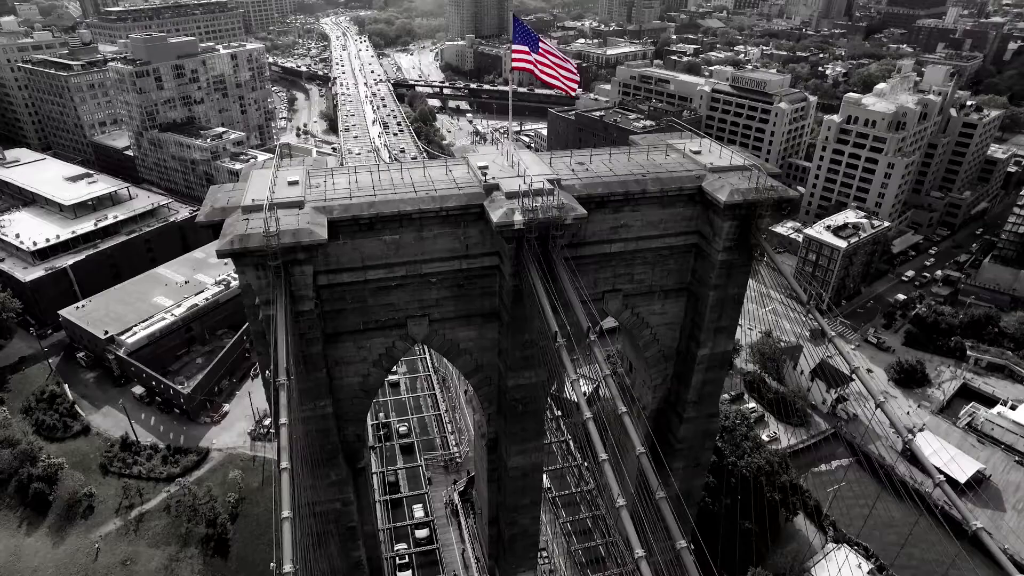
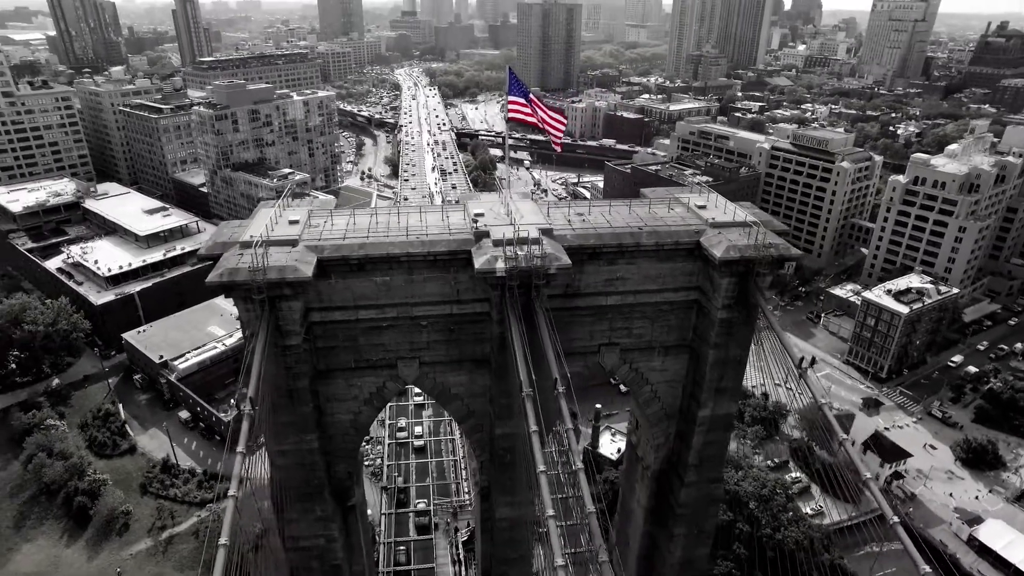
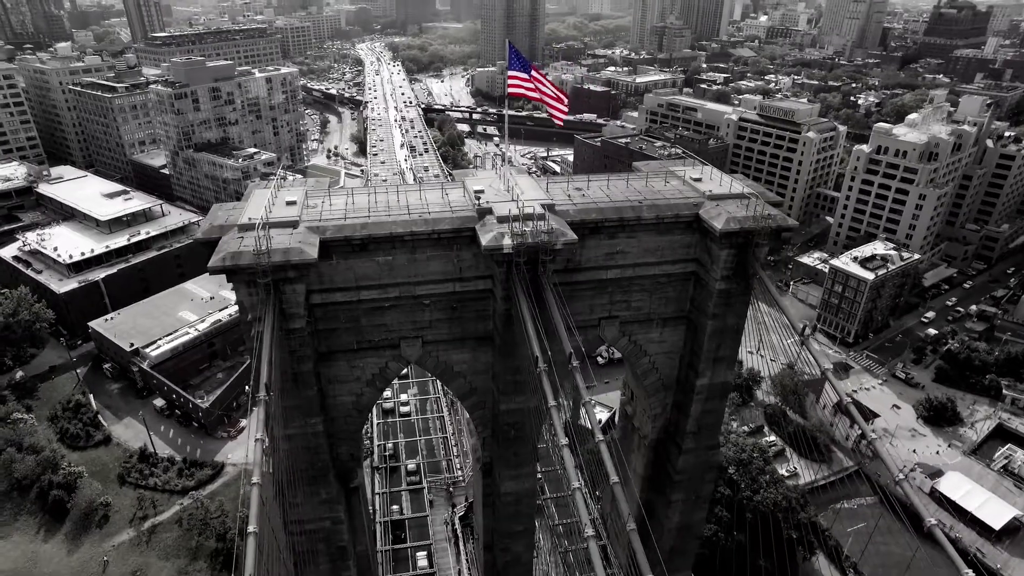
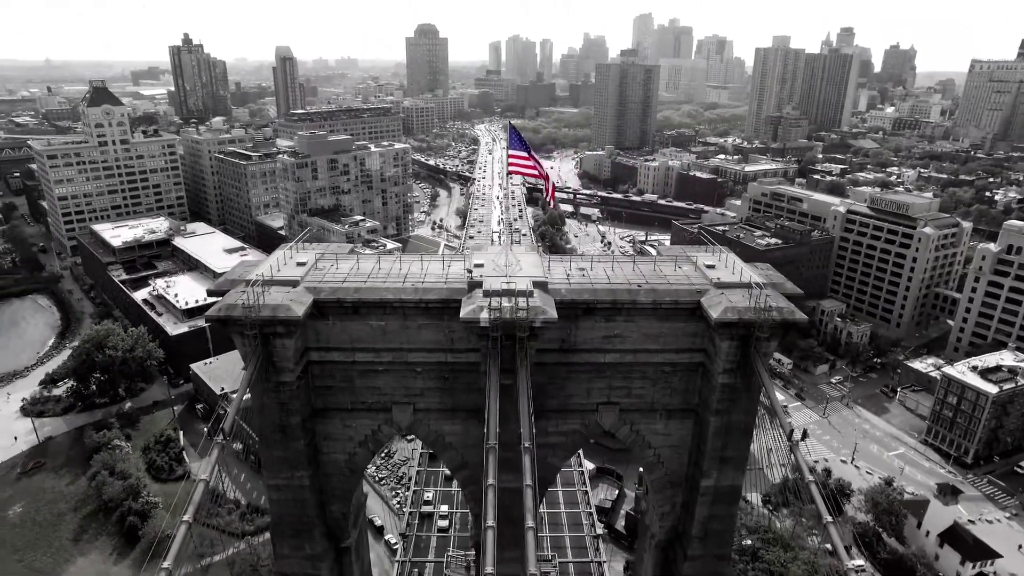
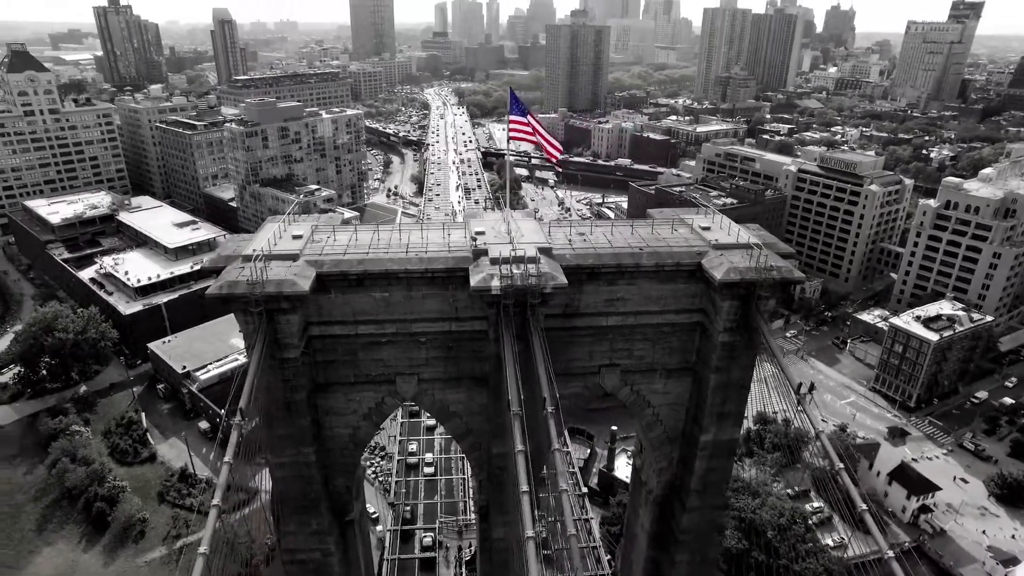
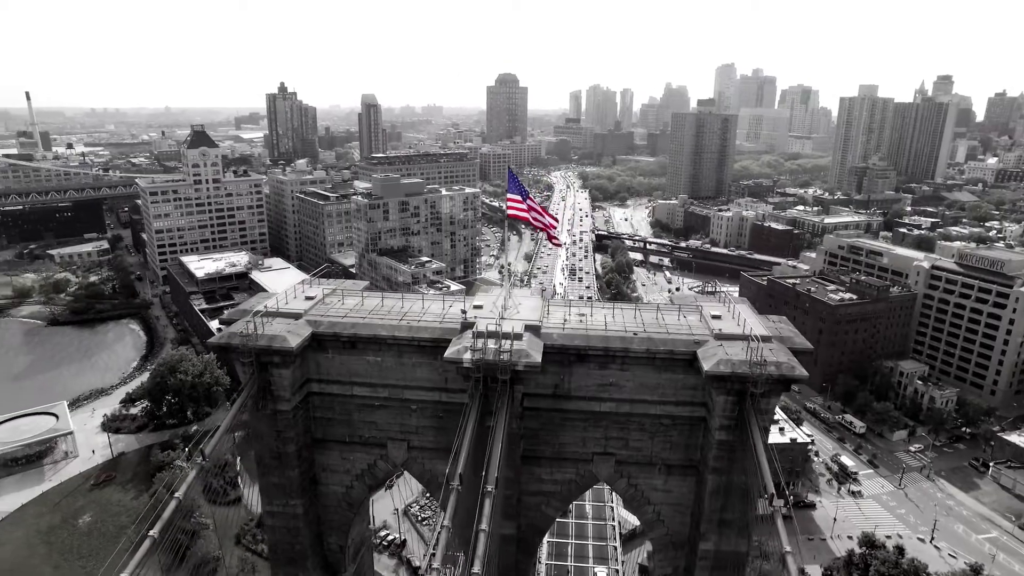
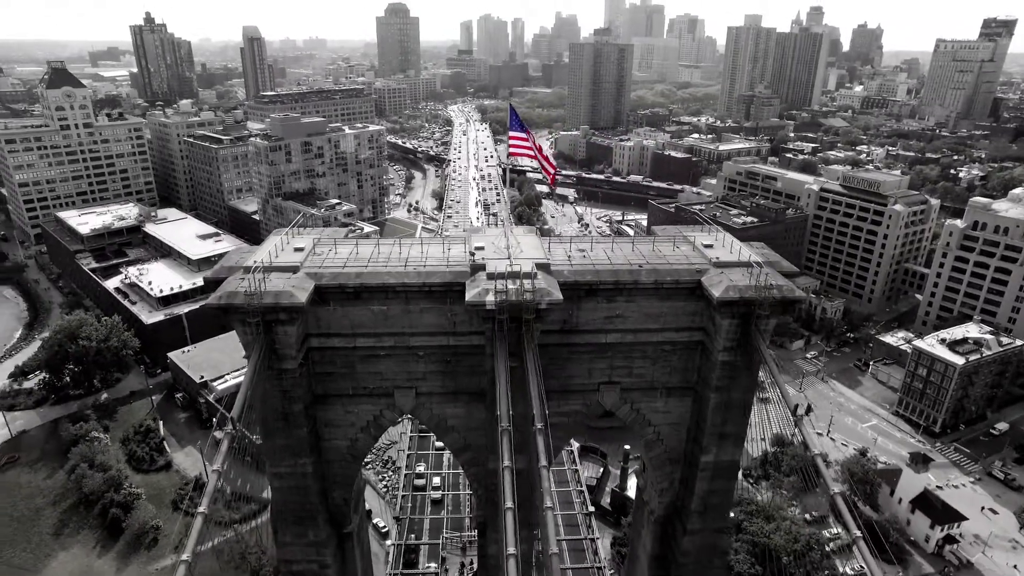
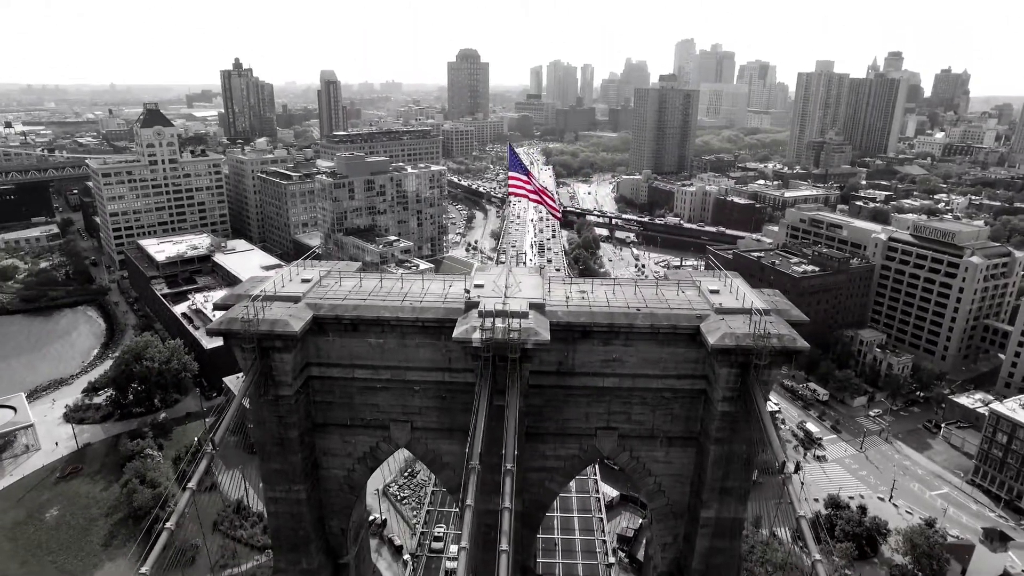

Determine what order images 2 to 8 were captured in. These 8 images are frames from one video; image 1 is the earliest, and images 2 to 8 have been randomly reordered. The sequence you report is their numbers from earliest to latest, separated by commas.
3, 2, 5, 7, 4, 8, 6
